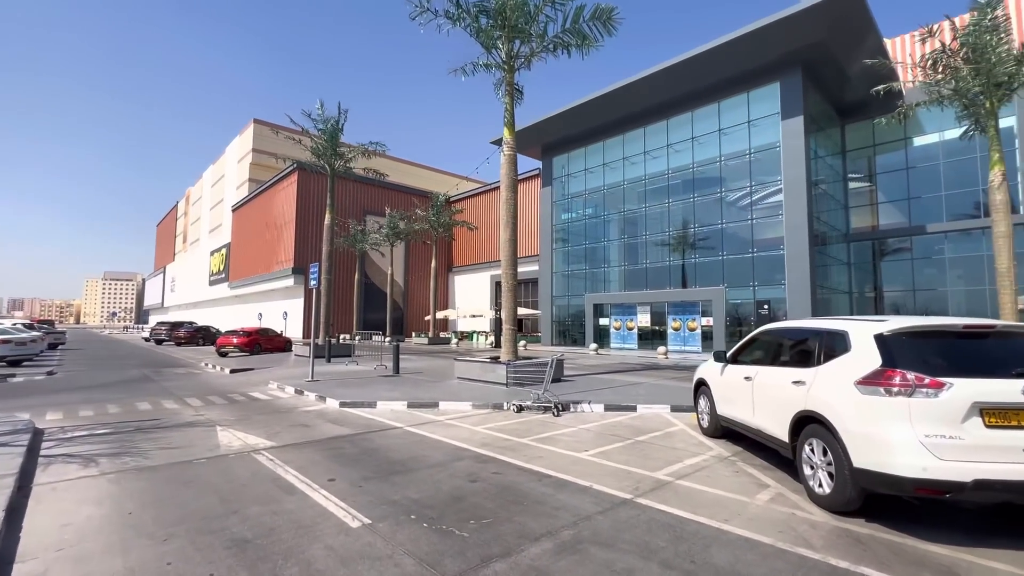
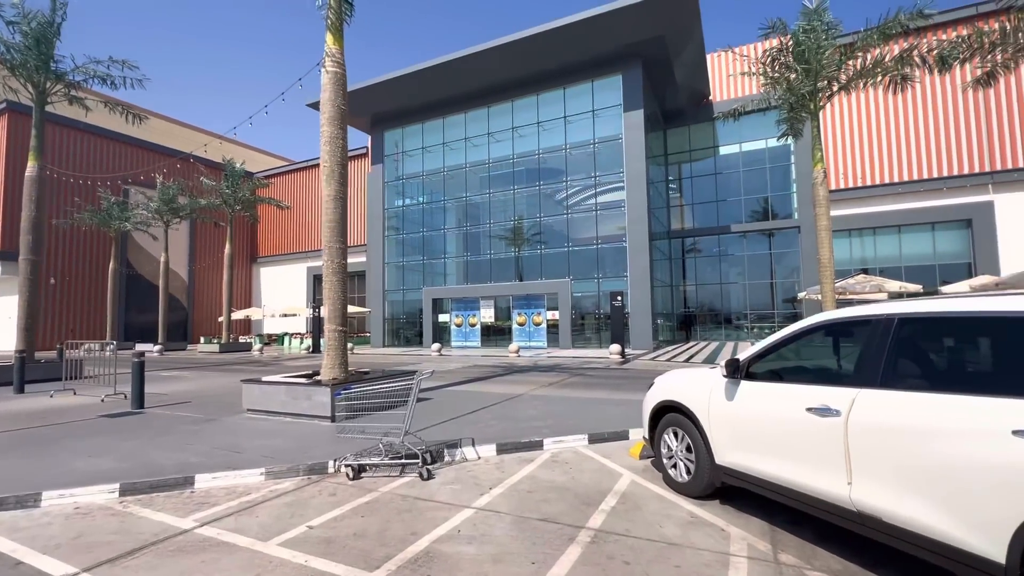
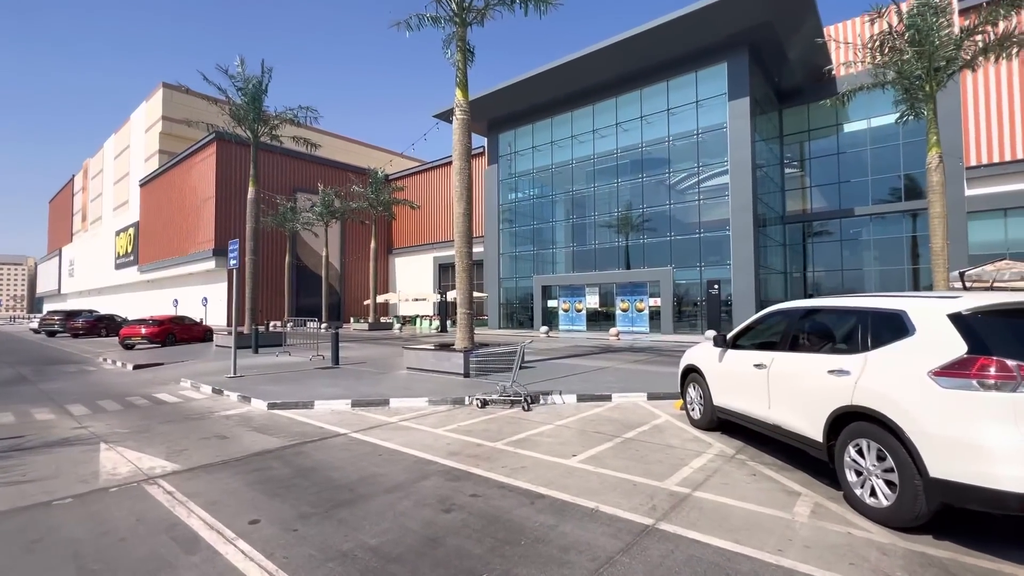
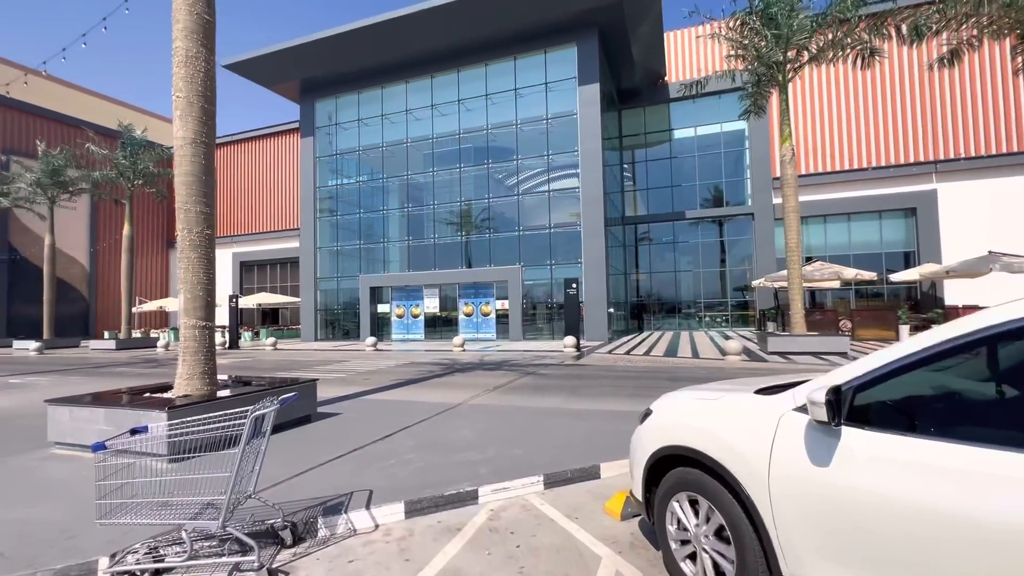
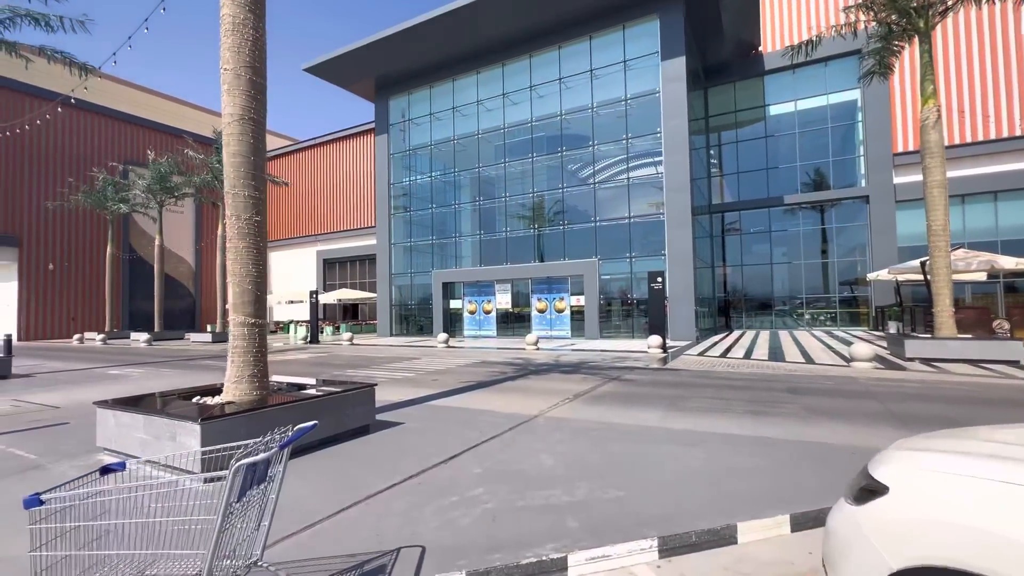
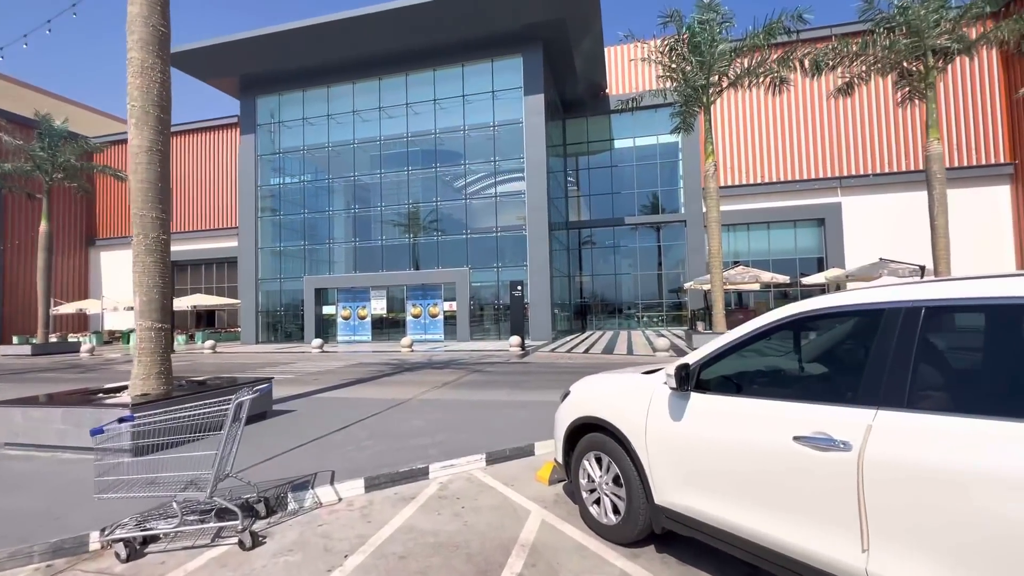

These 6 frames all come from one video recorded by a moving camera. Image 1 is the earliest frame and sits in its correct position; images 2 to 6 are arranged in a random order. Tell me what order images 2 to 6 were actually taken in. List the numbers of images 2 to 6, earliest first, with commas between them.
3, 2, 6, 4, 5
